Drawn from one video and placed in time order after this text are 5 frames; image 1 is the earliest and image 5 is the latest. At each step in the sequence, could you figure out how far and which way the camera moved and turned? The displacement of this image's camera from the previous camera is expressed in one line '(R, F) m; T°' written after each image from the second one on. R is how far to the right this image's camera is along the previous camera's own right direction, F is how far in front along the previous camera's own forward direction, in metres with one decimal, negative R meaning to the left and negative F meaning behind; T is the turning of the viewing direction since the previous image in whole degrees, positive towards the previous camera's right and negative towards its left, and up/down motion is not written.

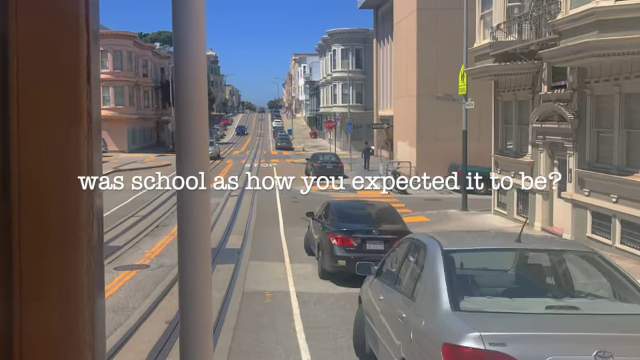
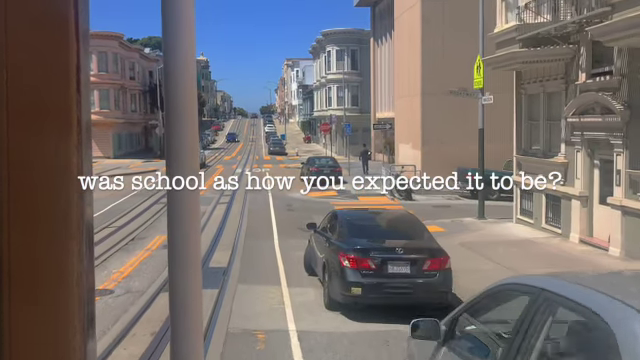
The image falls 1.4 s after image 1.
(-0.2, +2.2) m; +1°
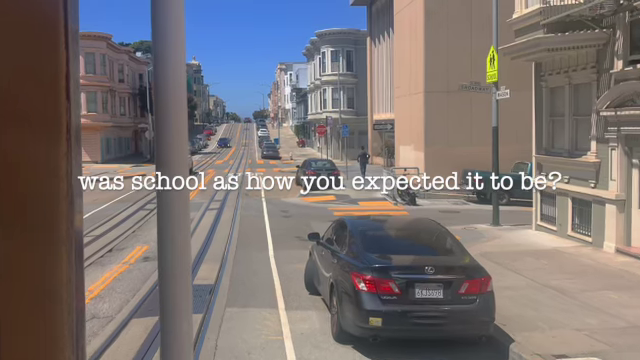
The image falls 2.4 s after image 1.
(-0.2, +1.6) m; +1°
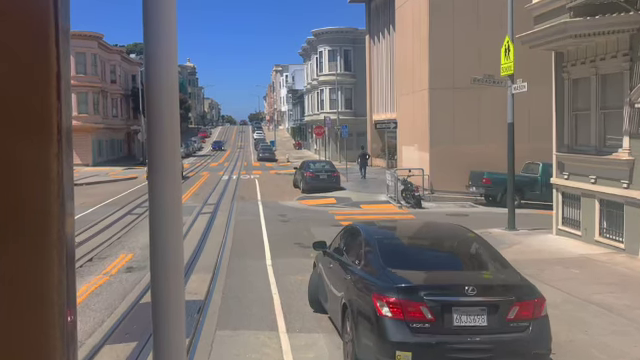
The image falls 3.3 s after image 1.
(-0.1, +1.2) m; 0°
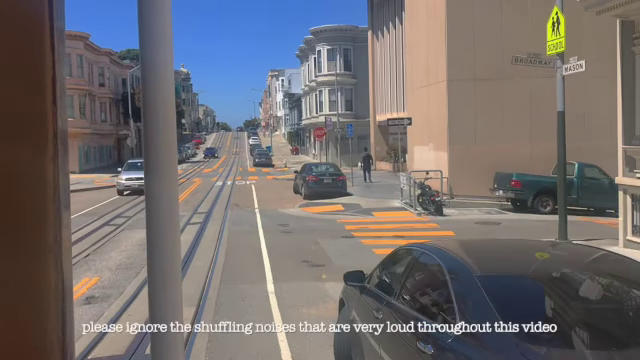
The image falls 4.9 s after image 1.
(-0.3, +2.6) m; 0°
